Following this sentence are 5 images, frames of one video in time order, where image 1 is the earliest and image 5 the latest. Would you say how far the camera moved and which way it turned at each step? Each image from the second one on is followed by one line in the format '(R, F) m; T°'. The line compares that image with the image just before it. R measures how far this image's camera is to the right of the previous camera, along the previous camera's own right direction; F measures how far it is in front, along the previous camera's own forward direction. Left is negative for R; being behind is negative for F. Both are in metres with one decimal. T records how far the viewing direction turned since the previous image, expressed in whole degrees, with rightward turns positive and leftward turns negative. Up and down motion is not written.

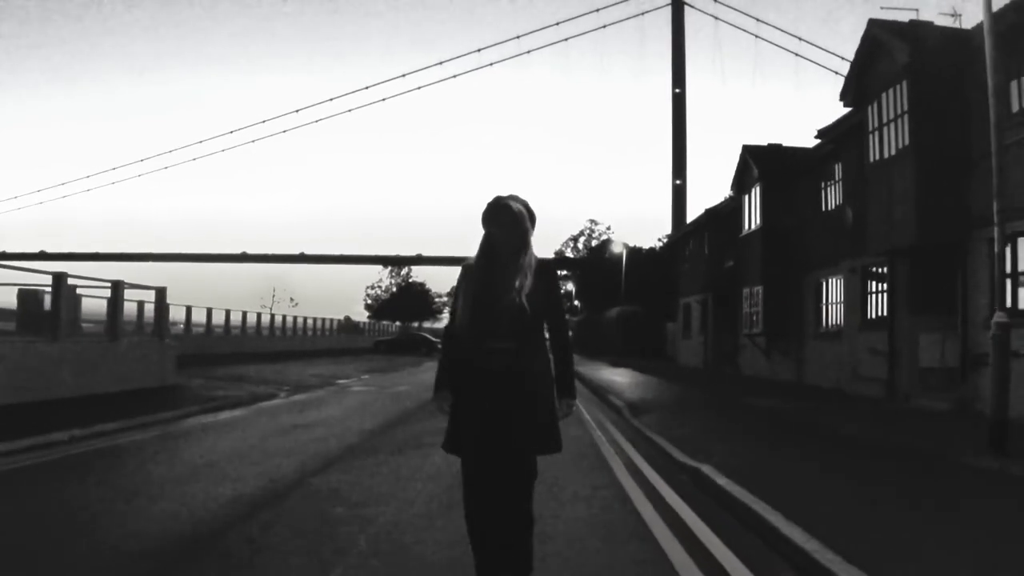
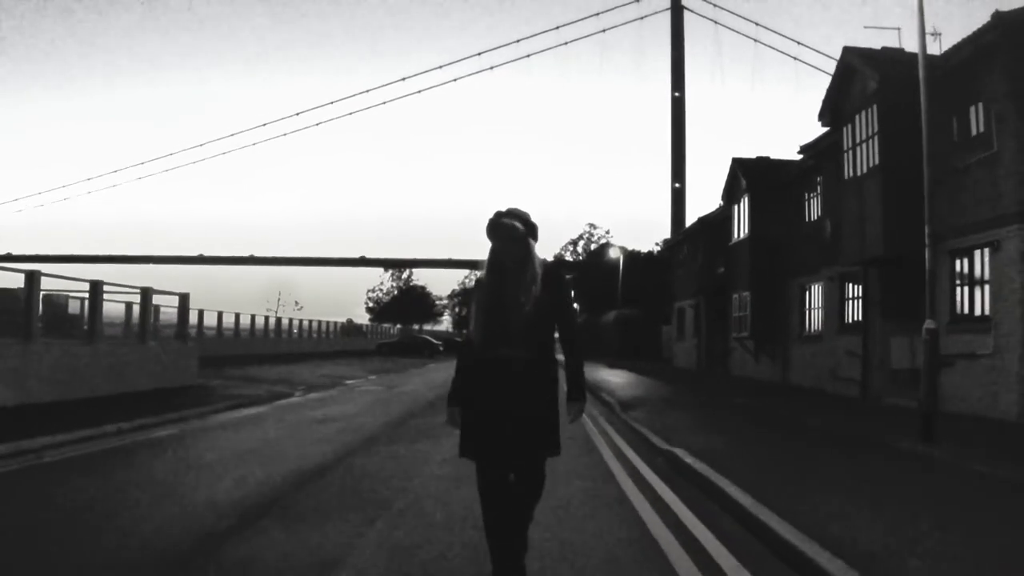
(0.0, -1.0) m; 0°
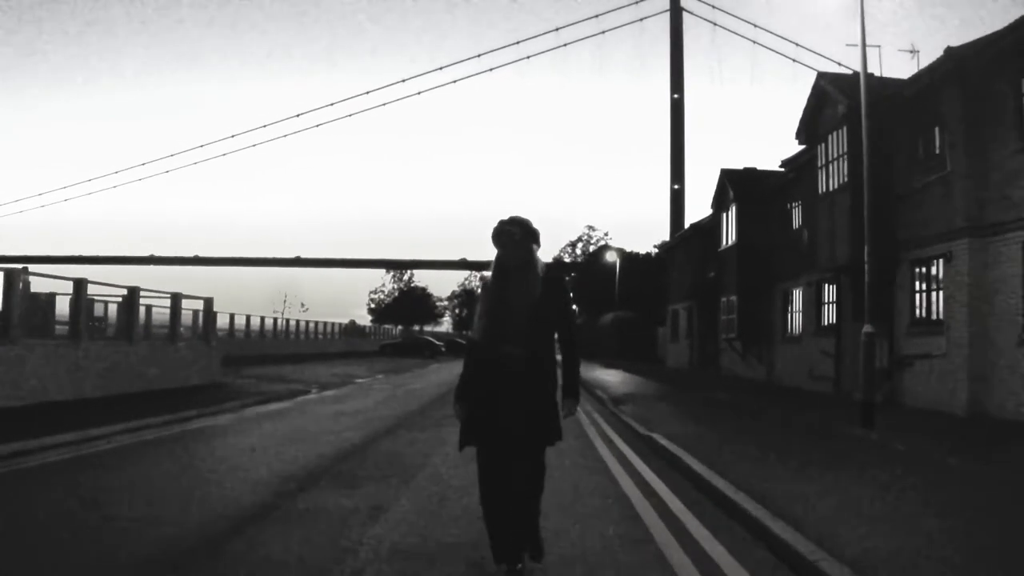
(0.0, -1.3) m; 0°
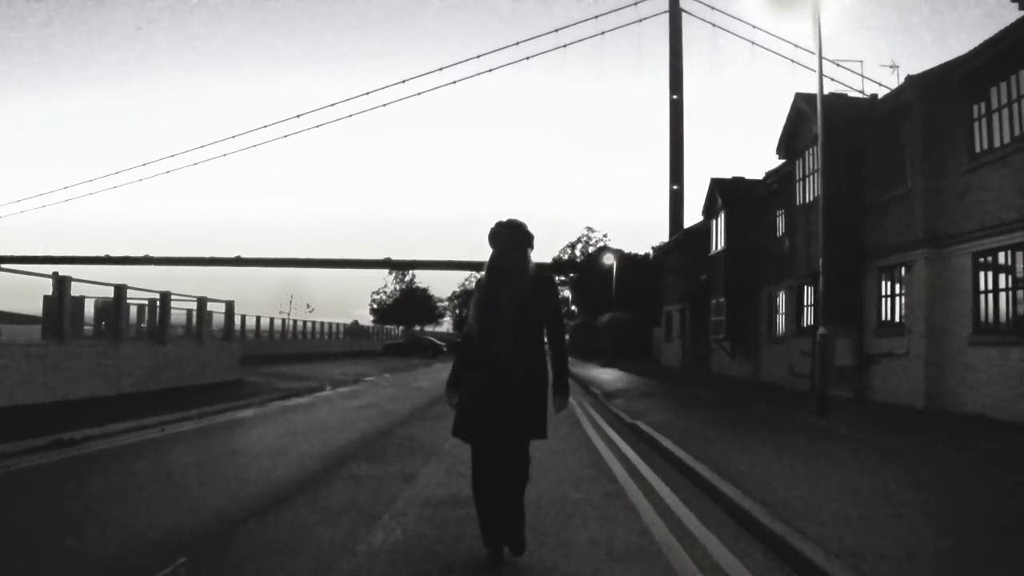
(0.0, -1.3) m; 0°
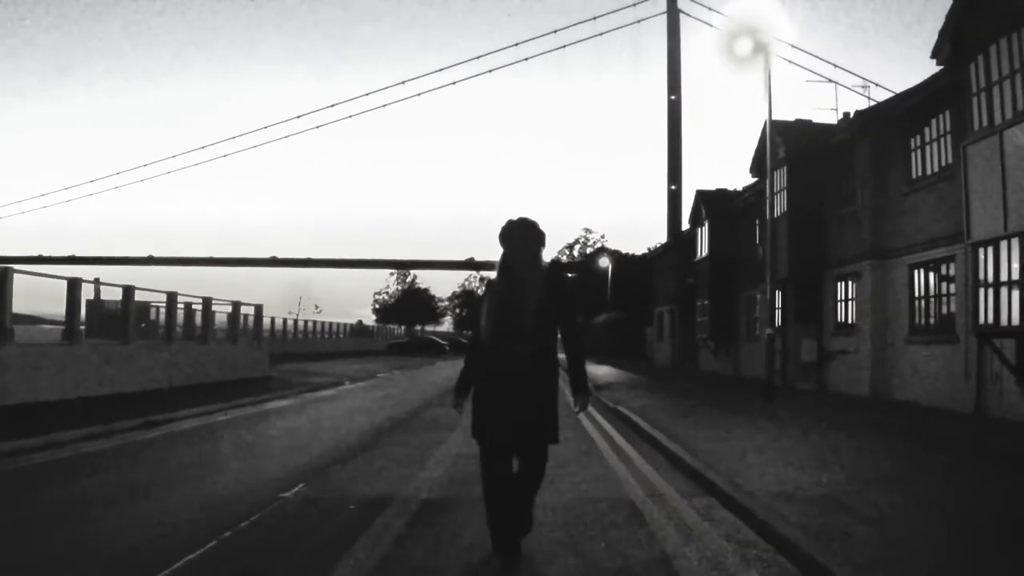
(0.0, -2.1) m; 0°
